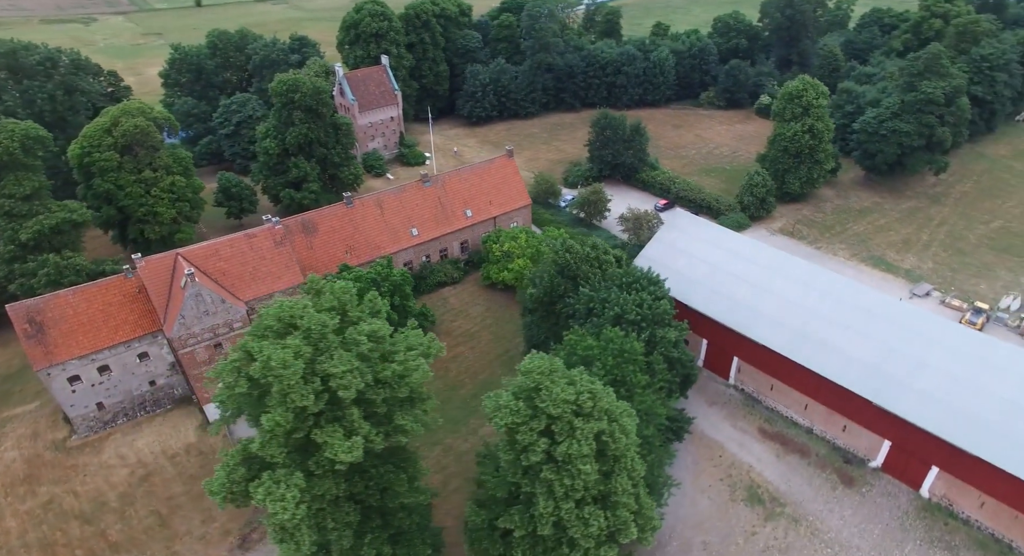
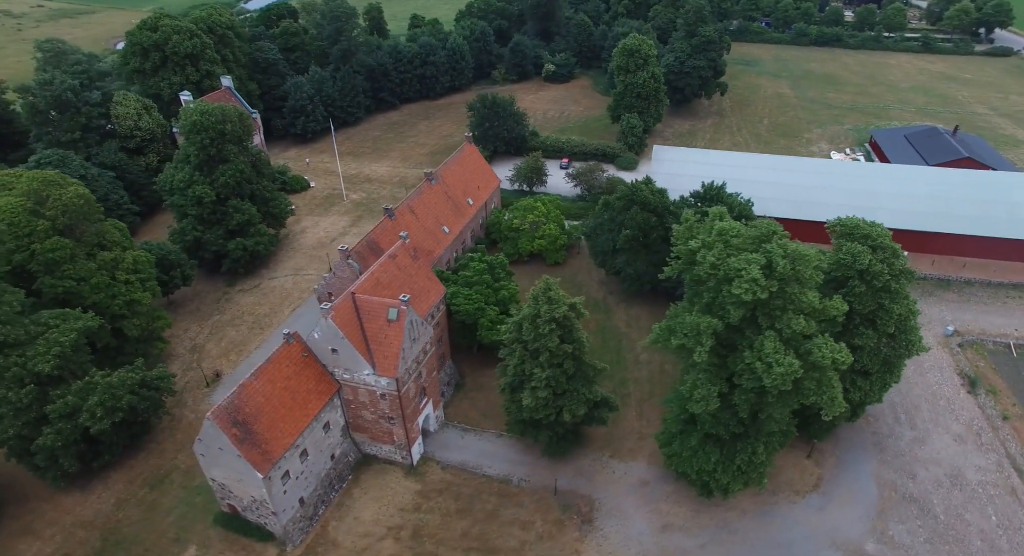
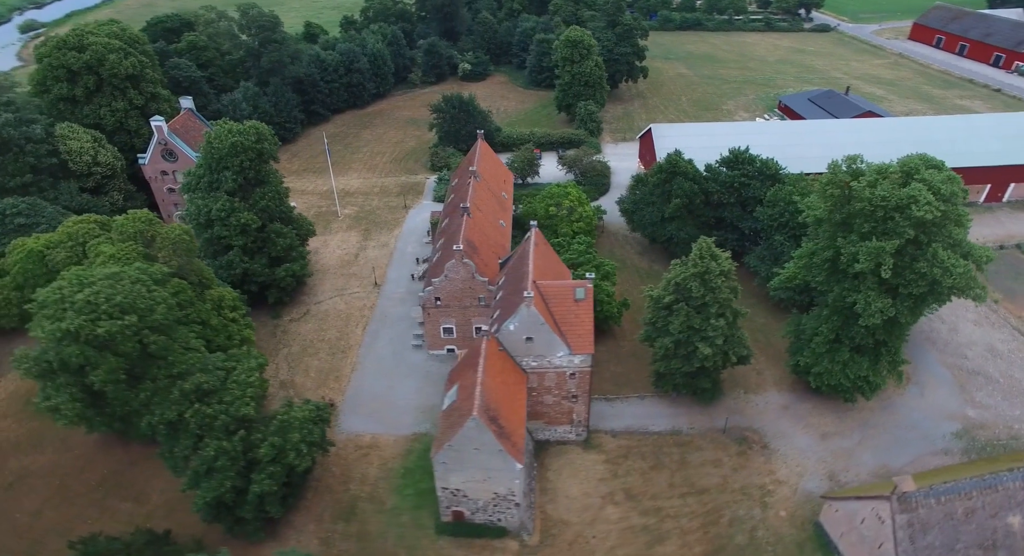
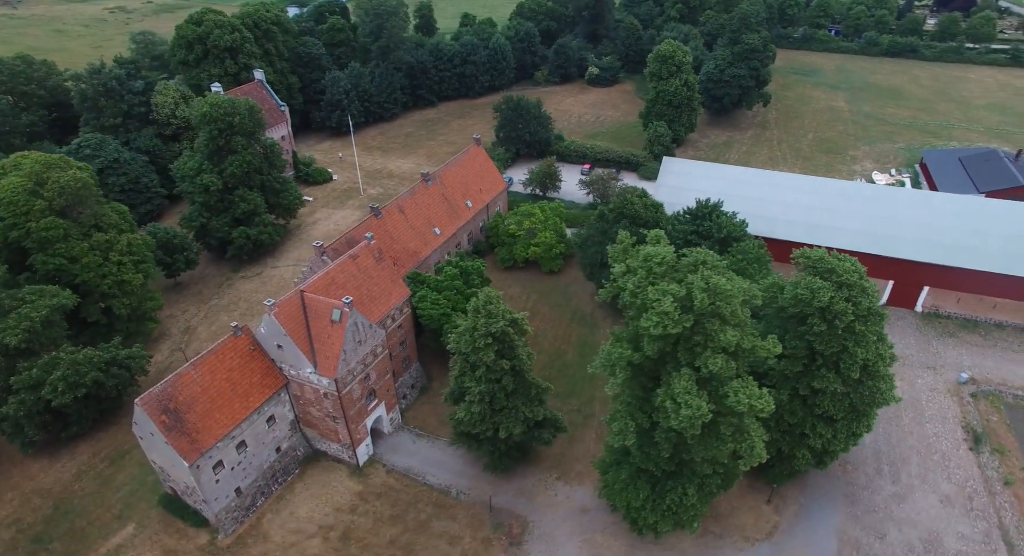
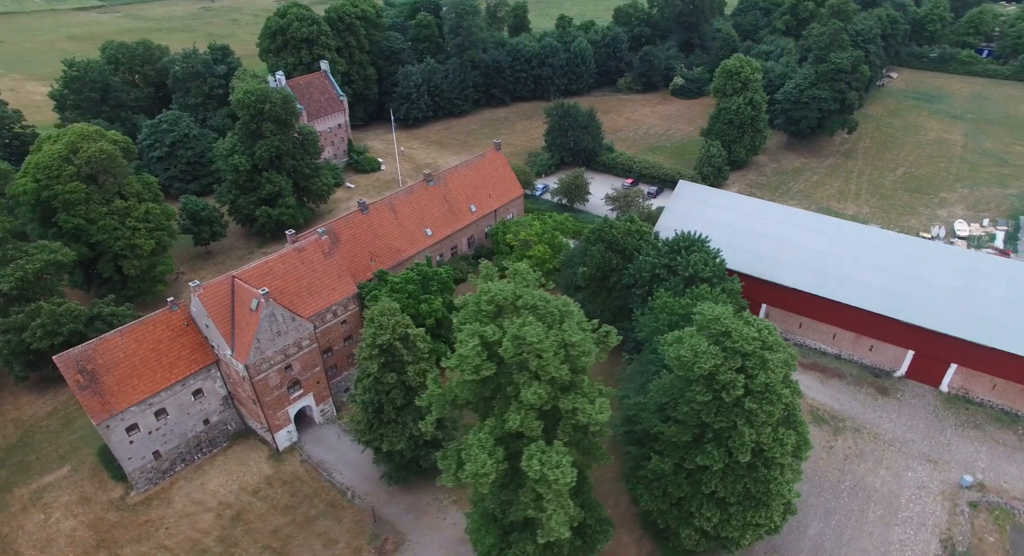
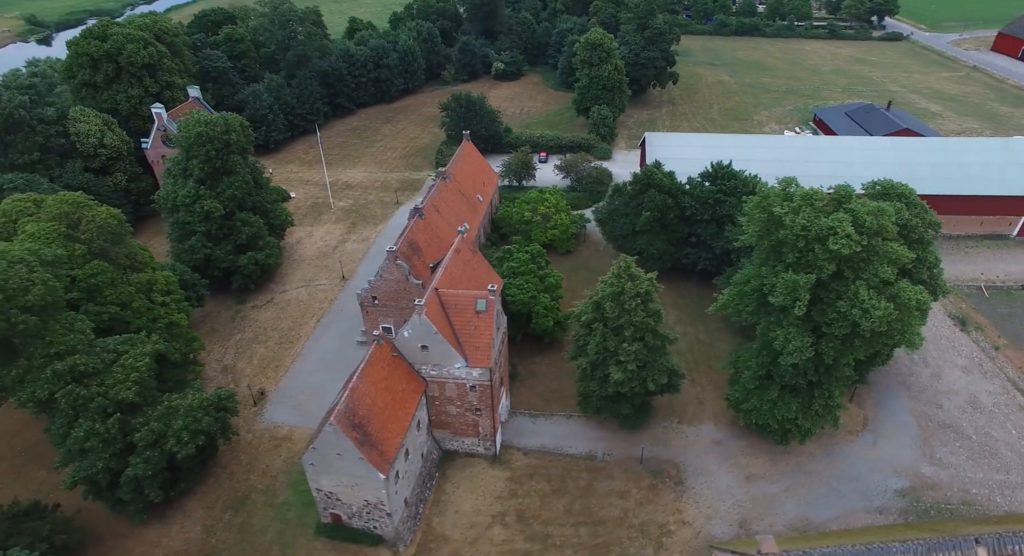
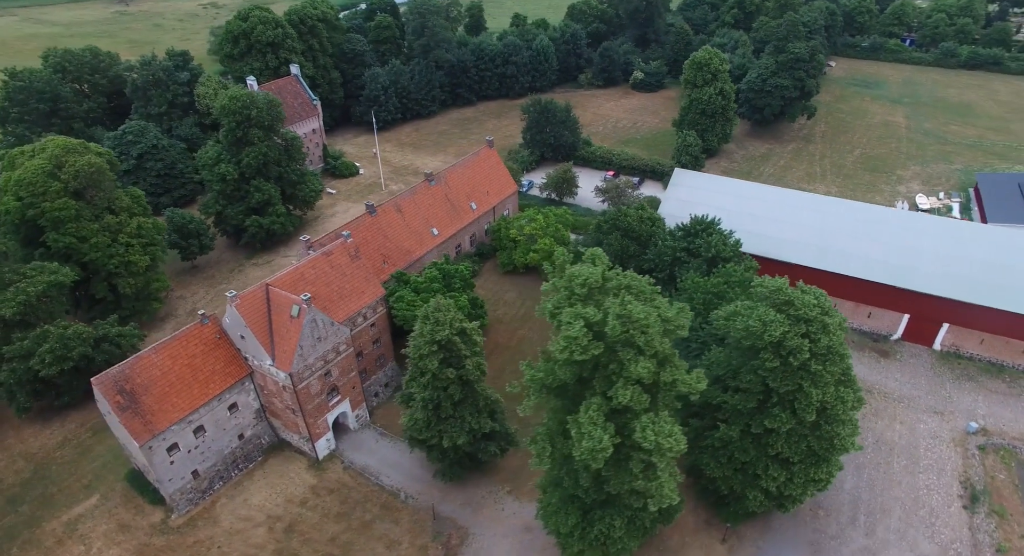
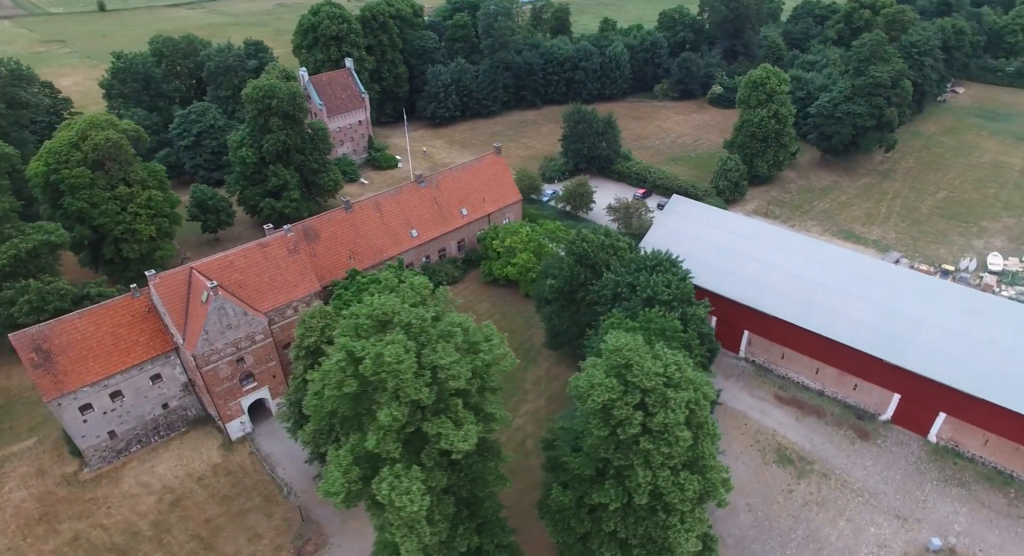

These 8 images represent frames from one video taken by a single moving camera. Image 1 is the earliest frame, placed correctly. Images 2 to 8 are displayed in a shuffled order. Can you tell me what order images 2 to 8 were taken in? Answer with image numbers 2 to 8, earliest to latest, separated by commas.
8, 5, 7, 4, 2, 6, 3
